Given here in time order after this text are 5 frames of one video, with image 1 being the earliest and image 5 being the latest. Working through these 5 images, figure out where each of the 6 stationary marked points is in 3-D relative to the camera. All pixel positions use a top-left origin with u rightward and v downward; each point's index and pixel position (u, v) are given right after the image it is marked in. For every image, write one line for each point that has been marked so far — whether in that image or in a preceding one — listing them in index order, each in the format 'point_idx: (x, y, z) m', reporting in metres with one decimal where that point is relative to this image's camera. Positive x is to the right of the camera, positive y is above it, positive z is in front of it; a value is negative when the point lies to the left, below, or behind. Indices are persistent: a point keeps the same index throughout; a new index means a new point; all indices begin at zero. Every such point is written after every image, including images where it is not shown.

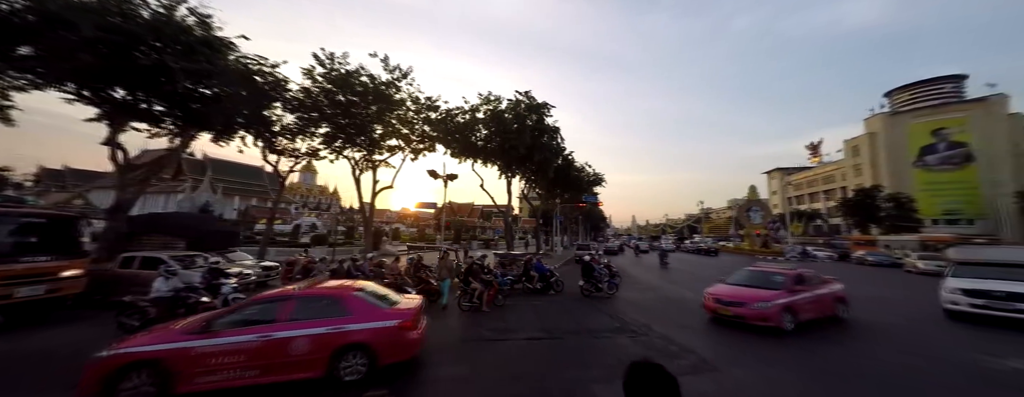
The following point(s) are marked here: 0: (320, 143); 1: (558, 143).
0: (-10.1, +2.9, +14.1) m
1: (+3.3, +4.0, +19.3) m
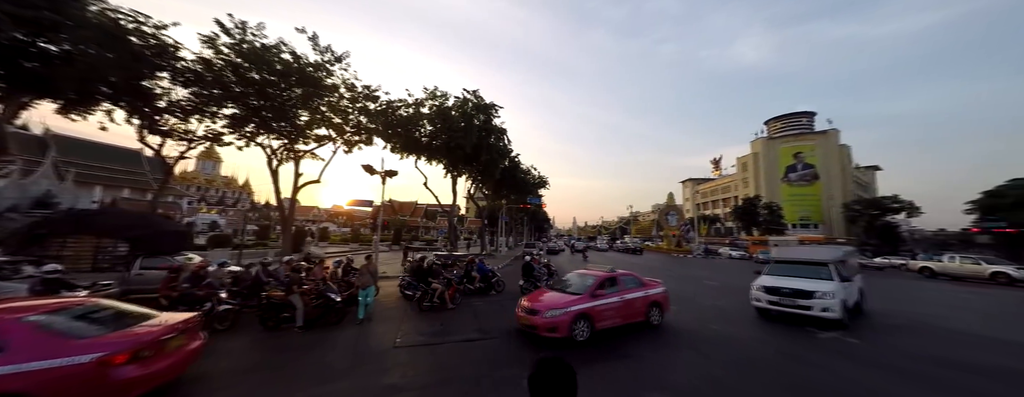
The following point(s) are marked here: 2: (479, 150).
0: (-12.9, +3.2, +11.9) m
1: (-0.6, +3.9, +19.5) m
2: (-2.3, +3.3, +18.4) m
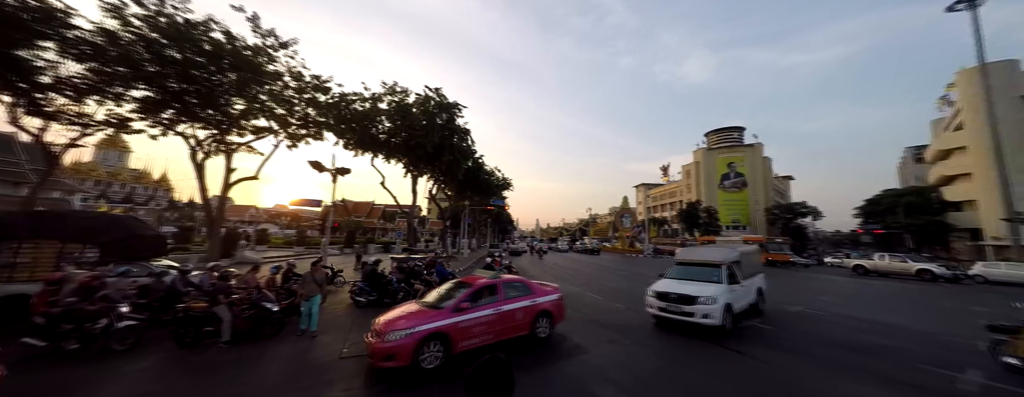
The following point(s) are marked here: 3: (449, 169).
0: (-14.5, +3.3, +10.1) m
1: (-3.3, +3.8, +19.2) m
2: (-4.8, +3.3, +18.0) m
3: (-4.7, +2.1, +19.8) m
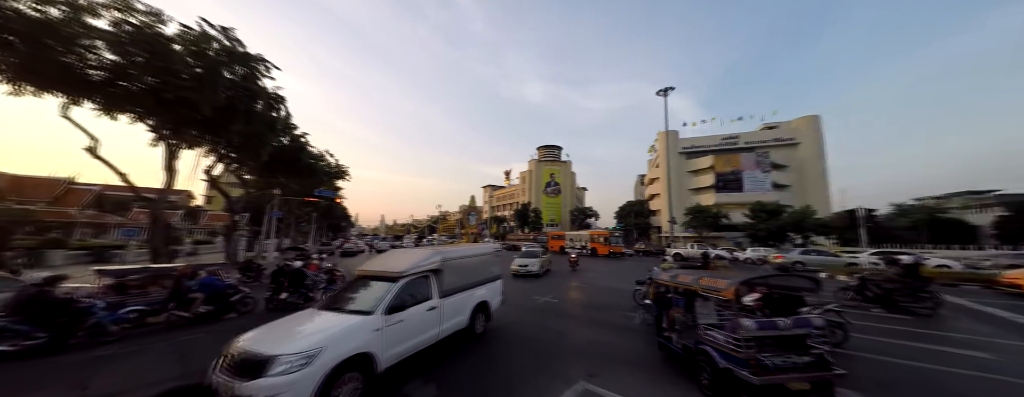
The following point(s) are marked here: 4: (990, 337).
0: (-18.4, +4.4, +1.4) m
1: (-13.1, +4.6, +14.8) m
2: (-13.9, +4.1, +13.0) m
3: (-14.8, +3.0, +14.6) m
4: (+10.9, -3.1, +6.0) m
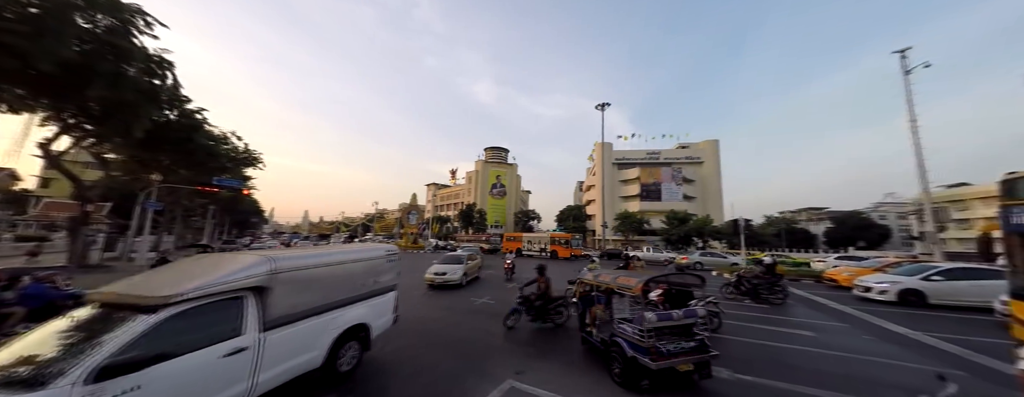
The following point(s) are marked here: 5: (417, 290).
0: (-18.5, +5.2, -2.2) m
1: (-15.9, +5.1, +12.0) m
2: (-16.3, +4.7, +10.0) m
3: (-17.5, +3.6, +11.5) m
4: (+9.0, -3.6, +7.9) m
5: (-4.6, -4.2, +12.5) m
